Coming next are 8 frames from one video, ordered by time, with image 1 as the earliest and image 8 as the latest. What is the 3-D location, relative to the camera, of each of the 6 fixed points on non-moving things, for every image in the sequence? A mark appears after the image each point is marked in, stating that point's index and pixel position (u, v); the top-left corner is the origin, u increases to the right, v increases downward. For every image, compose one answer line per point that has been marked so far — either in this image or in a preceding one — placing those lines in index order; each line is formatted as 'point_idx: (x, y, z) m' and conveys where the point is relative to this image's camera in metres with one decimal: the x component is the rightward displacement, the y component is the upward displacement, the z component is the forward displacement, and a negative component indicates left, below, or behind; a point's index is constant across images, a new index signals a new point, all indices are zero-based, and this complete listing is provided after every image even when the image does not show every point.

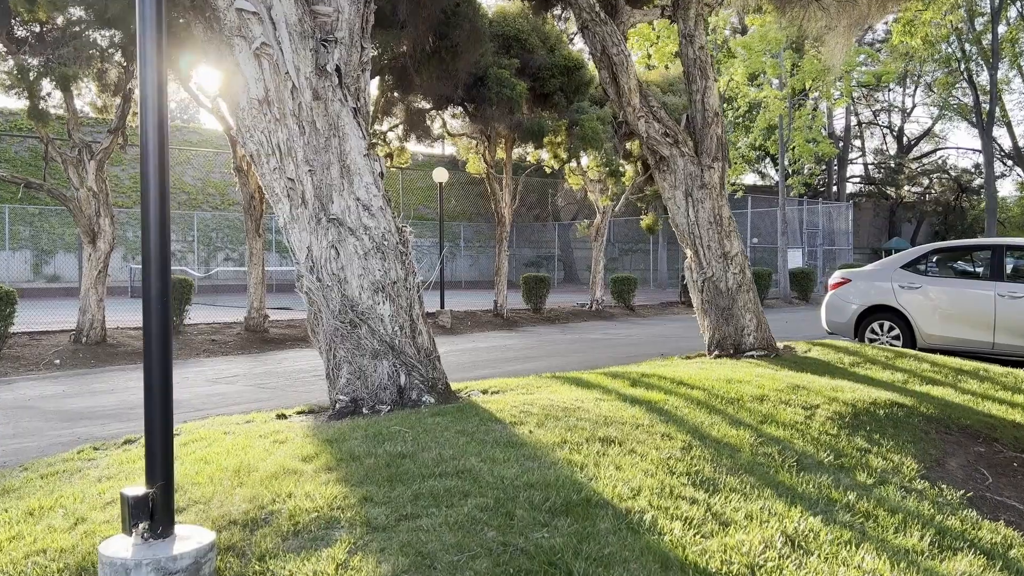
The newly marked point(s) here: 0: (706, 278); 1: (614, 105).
0: (+2.4, +0.1, +11.0) m
1: (+1.3, +2.4, +11.3) m
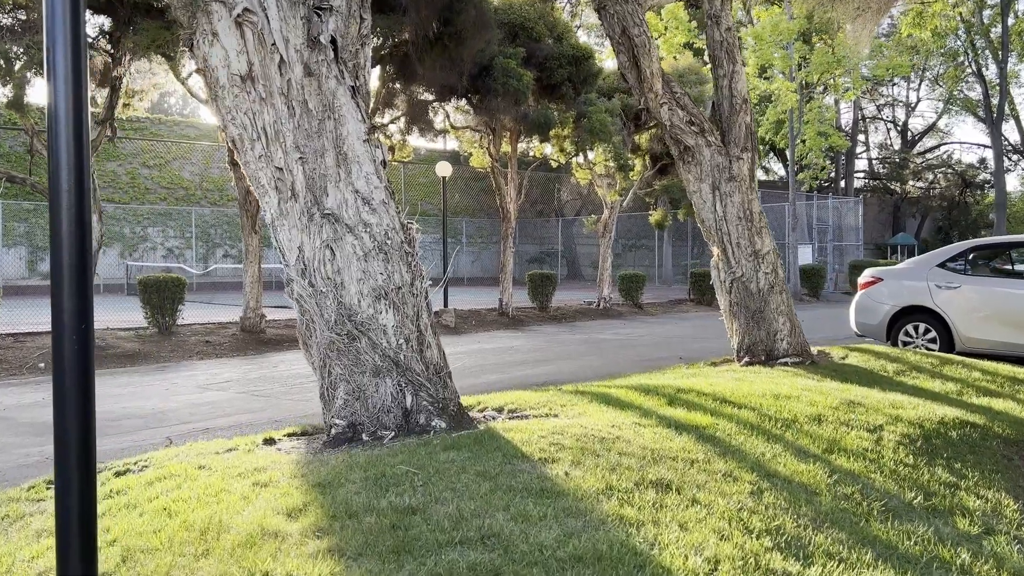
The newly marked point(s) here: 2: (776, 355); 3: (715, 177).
0: (+2.6, +0.1, +10.1) m
1: (+1.5, +2.3, +10.4) m
2: (+3.0, -0.8, +10.0) m
3: (+2.4, +1.3, +10.2) m
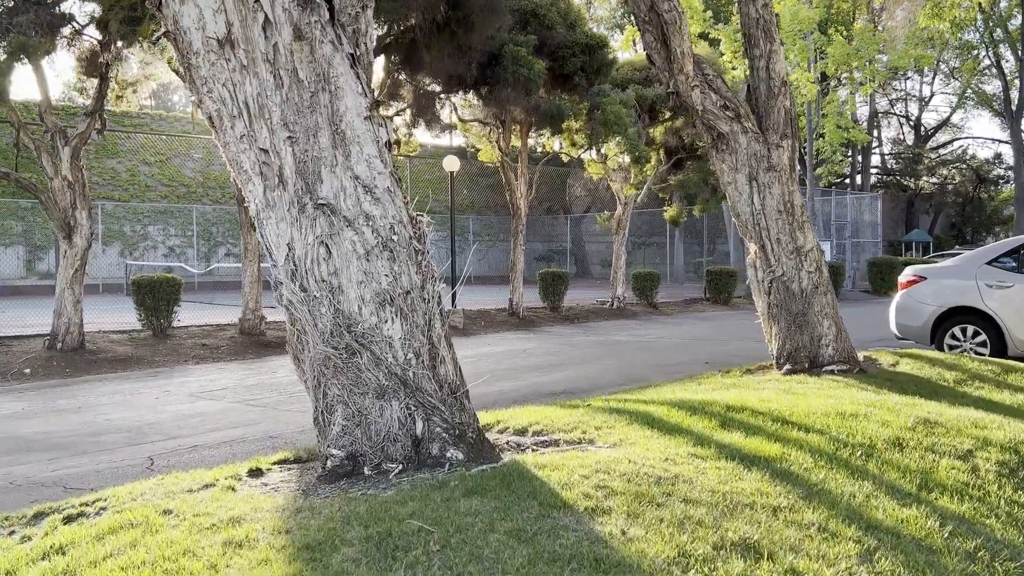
0: (+2.8, +0.1, +9.2) m
1: (+1.7, +2.3, +9.5) m
2: (+3.2, -0.8, +9.1) m
3: (+2.6, +1.3, +9.3) m
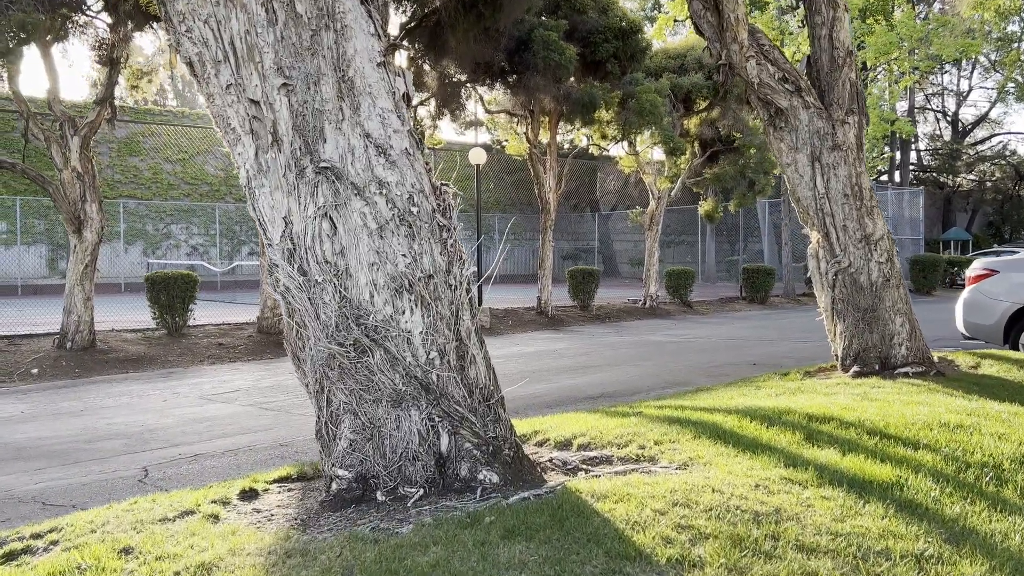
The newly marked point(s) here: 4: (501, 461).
0: (+3.1, +0.2, +8.2) m
1: (+2.0, +2.4, +8.6) m
2: (+3.6, -0.7, +8.1) m
3: (+2.9, +1.4, +8.3) m
4: (0.0, -0.8, +3.8) m
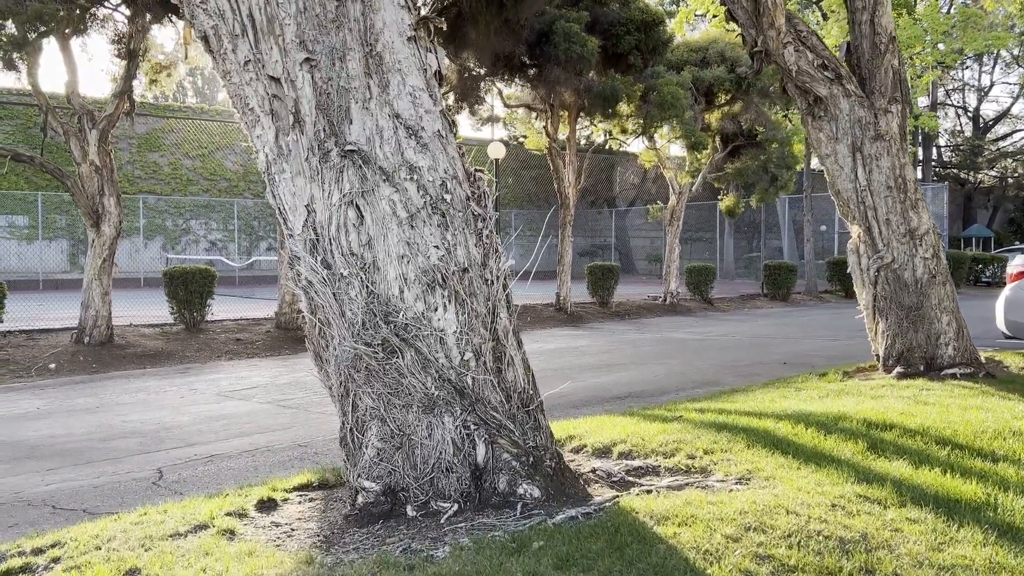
0: (+3.4, +0.2, +7.9) m
1: (+2.2, +2.4, +8.2) m
2: (+3.8, -0.7, +7.7) m
3: (+3.1, +1.4, +7.9) m
4: (+0.1, -0.7, +3.5) m
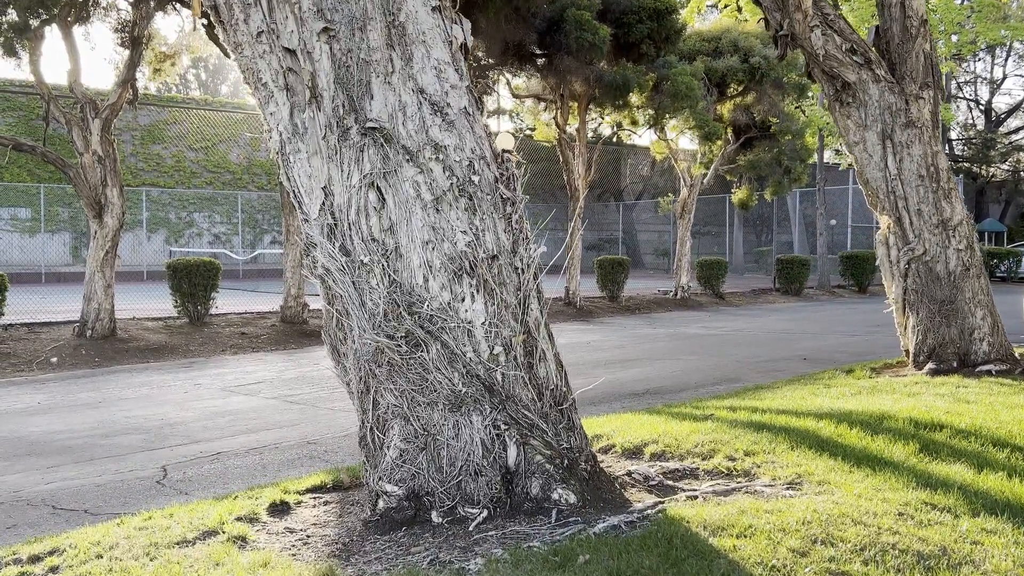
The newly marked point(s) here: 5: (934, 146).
0: (+3.5, +0.3, +7.6) m
1: (+2.4, +2.5, +8.0) m
2: (+3.9, -0.6, +7.5) m
3: (+3.3, +1.5, +7.7) m
4: (+0.2, -0.7, +3.2) m
5: (+3.7, +1.2, +7.6) m
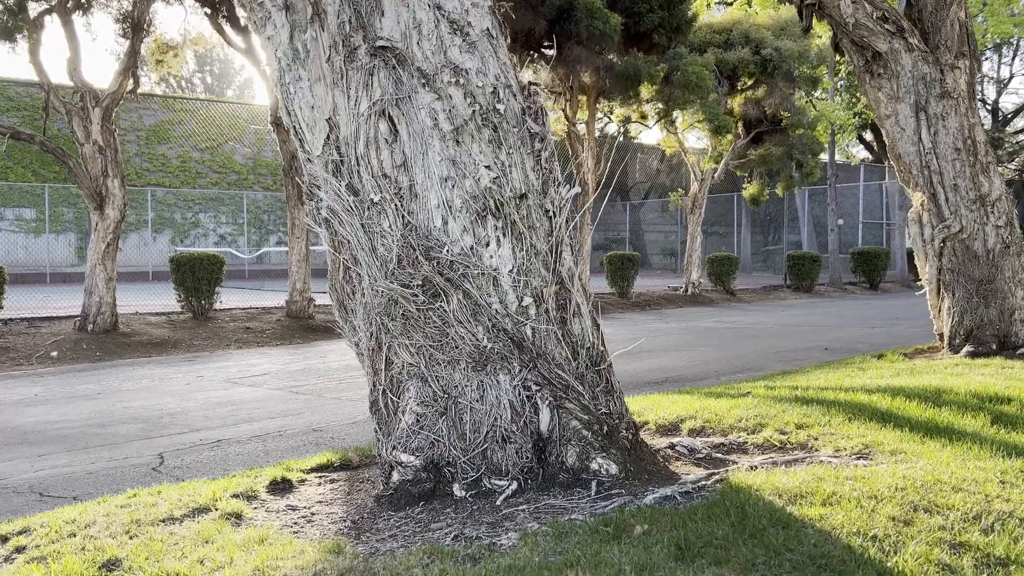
0: (+3.6, +0.4, +7.2) m
1: (+2.5, +2.7, +7.6) m
2: (+4.1, -0.5, +7.1) m
3: (+3.4, +1.6, +7.3) m
4: (+0.3, -0.5, +2.8) m
5: (+3.8, +1.4, +7.2) m
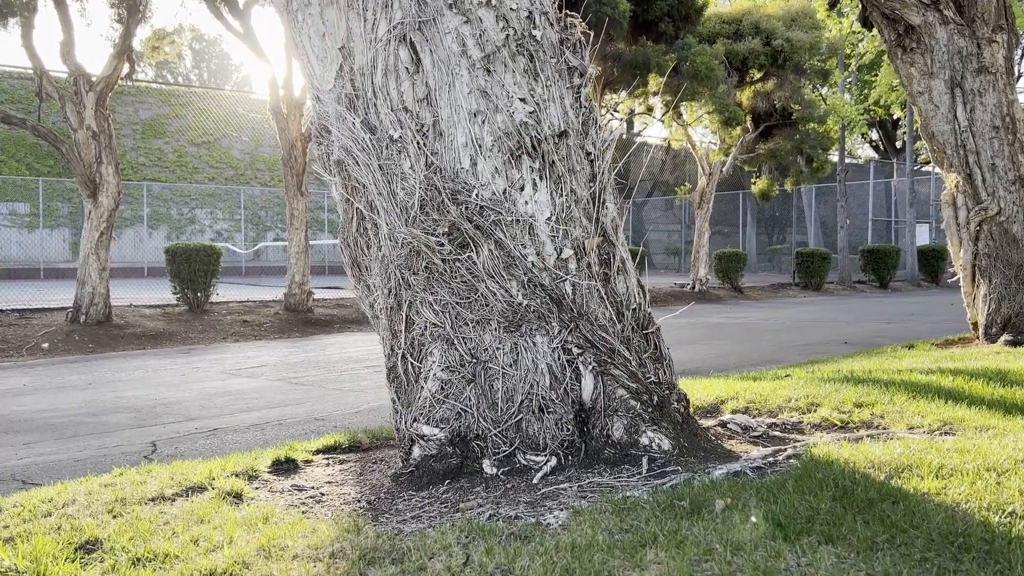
0: (+3.7, +0.5, +6.9) m
1: (+2.6, +2.8, +7.2) m
2: (+4.2, -0.3, +6.7) m
3: (+3.5, +1.7, +6.9) m
4: (+0.4, -0.4, +2.5) m
5: (+3.9, +1.5, +6.9) m
